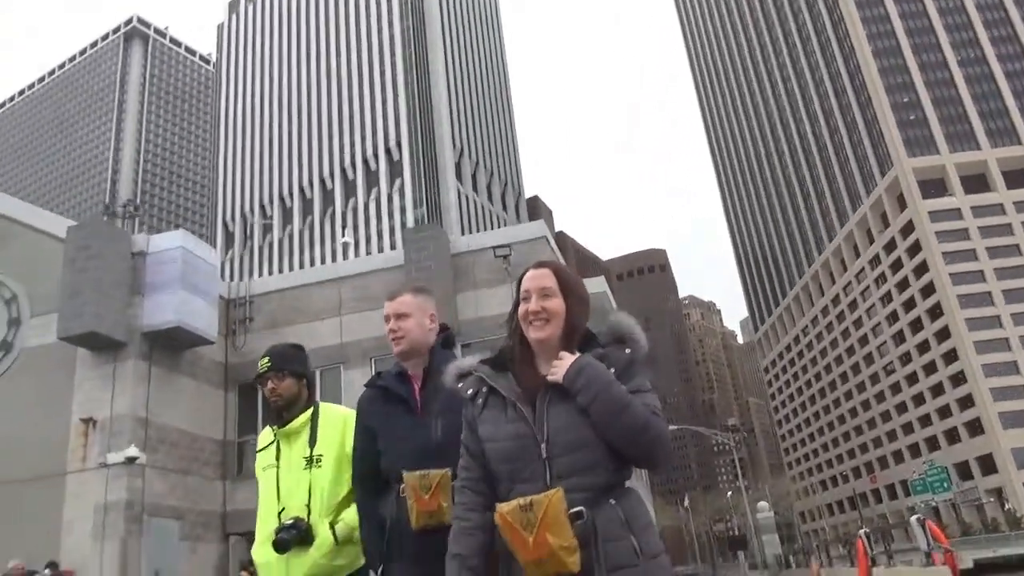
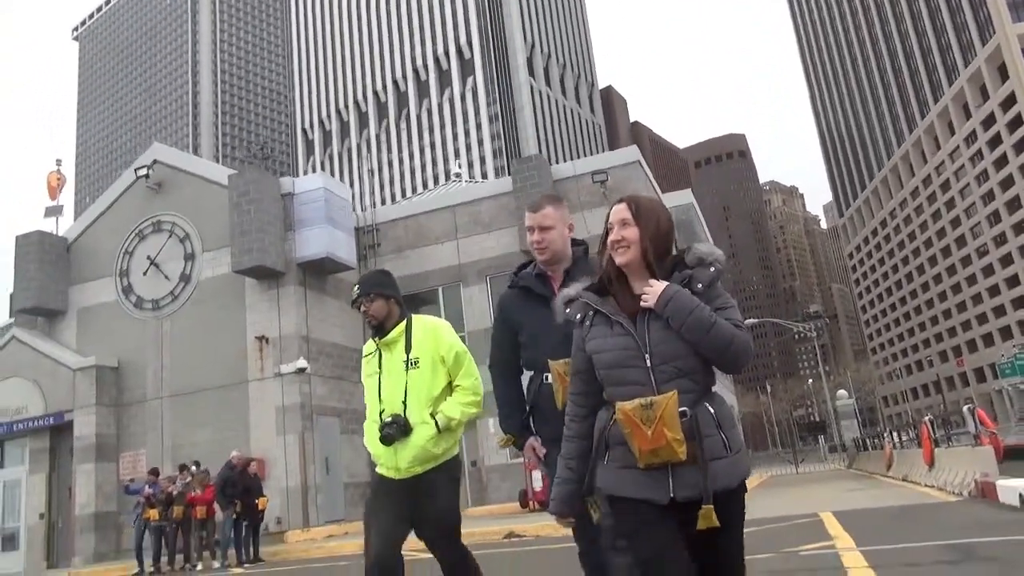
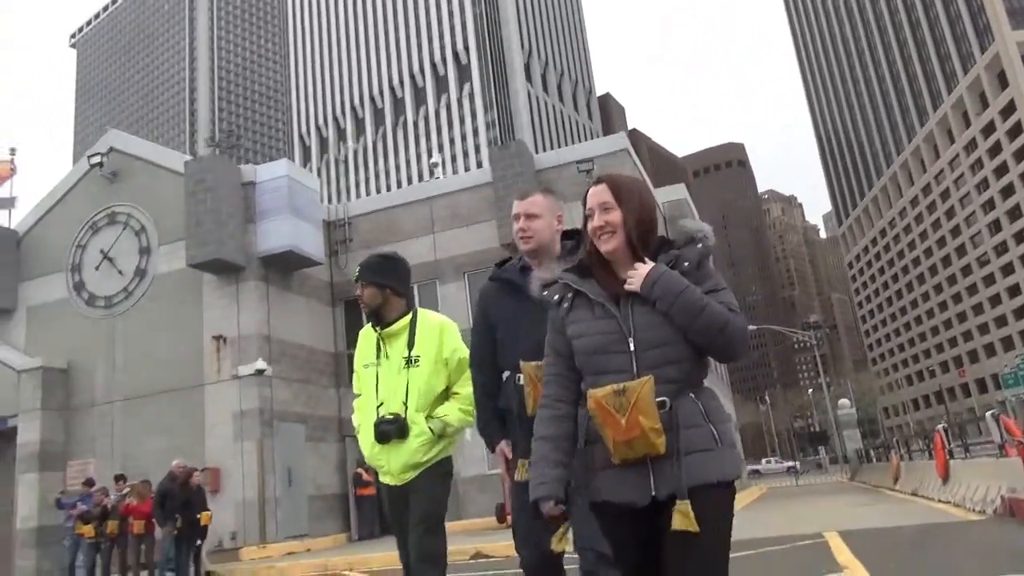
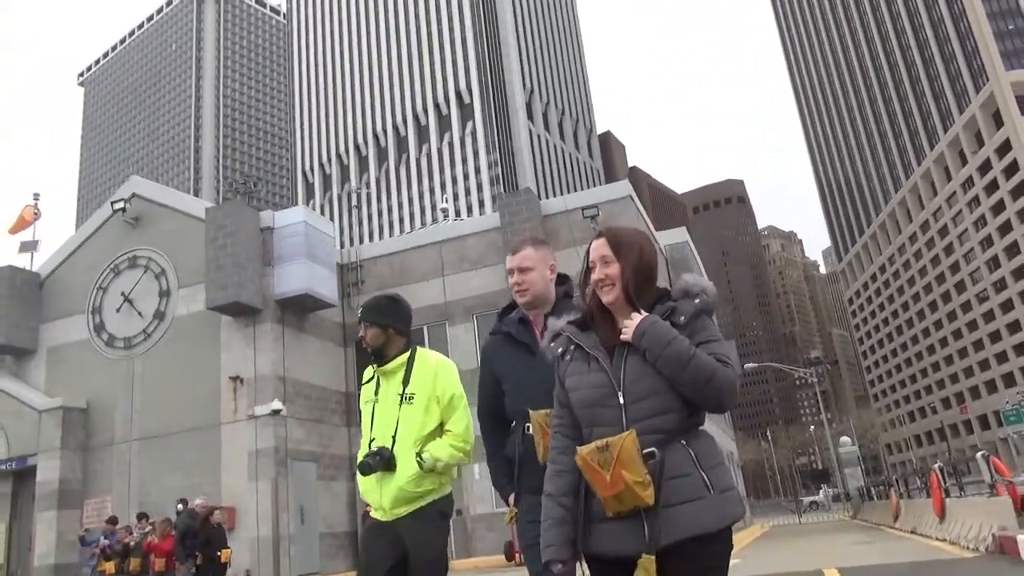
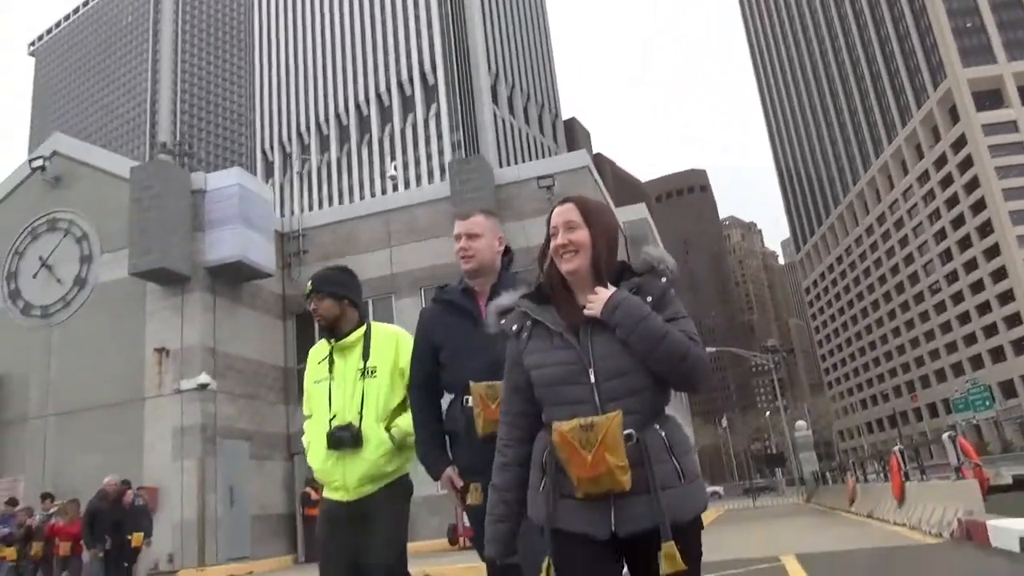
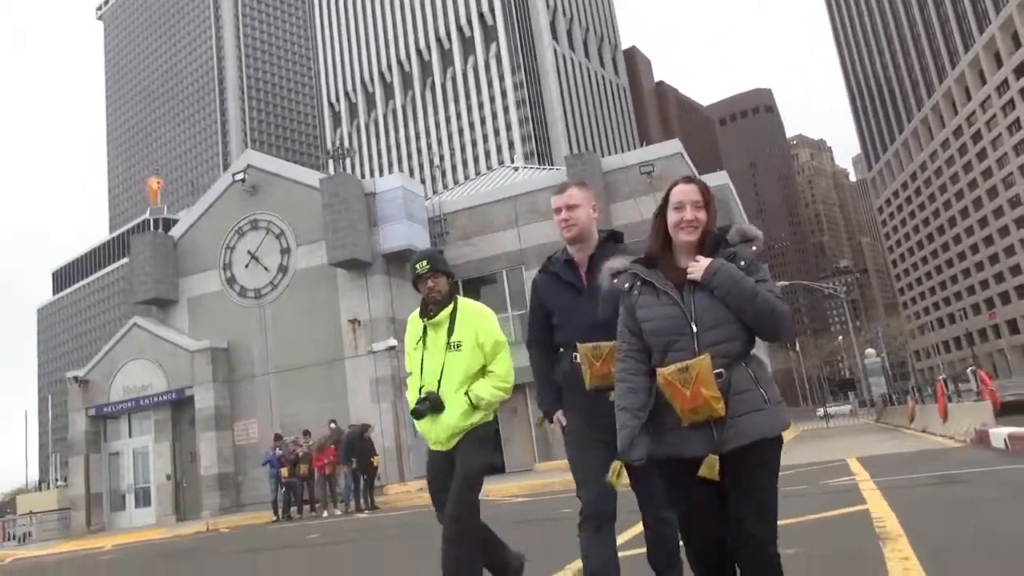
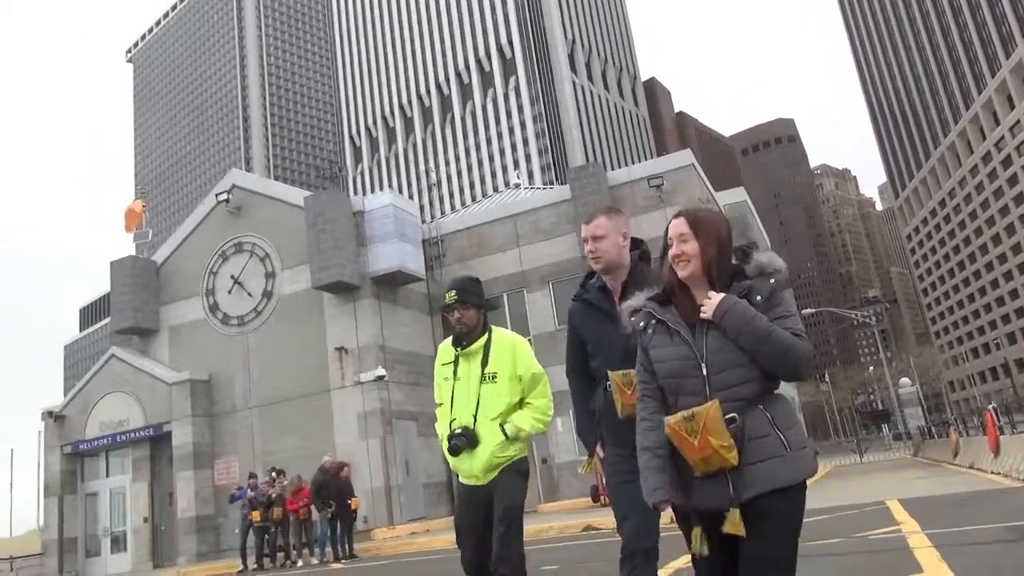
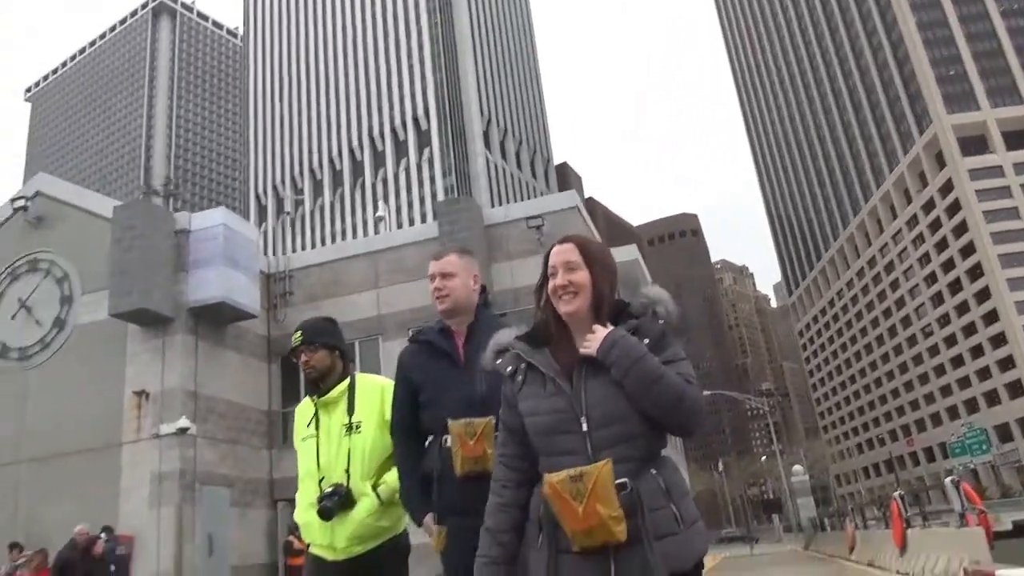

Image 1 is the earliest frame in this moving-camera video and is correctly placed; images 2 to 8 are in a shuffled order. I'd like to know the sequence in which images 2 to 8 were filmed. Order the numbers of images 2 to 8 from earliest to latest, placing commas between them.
8, 5, 3, 4, 2, 7, 6
